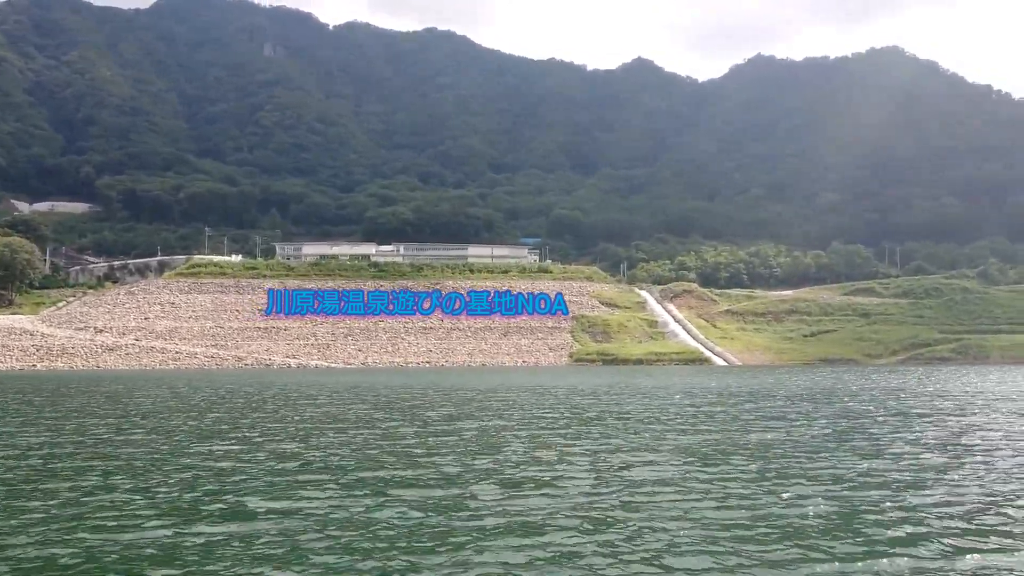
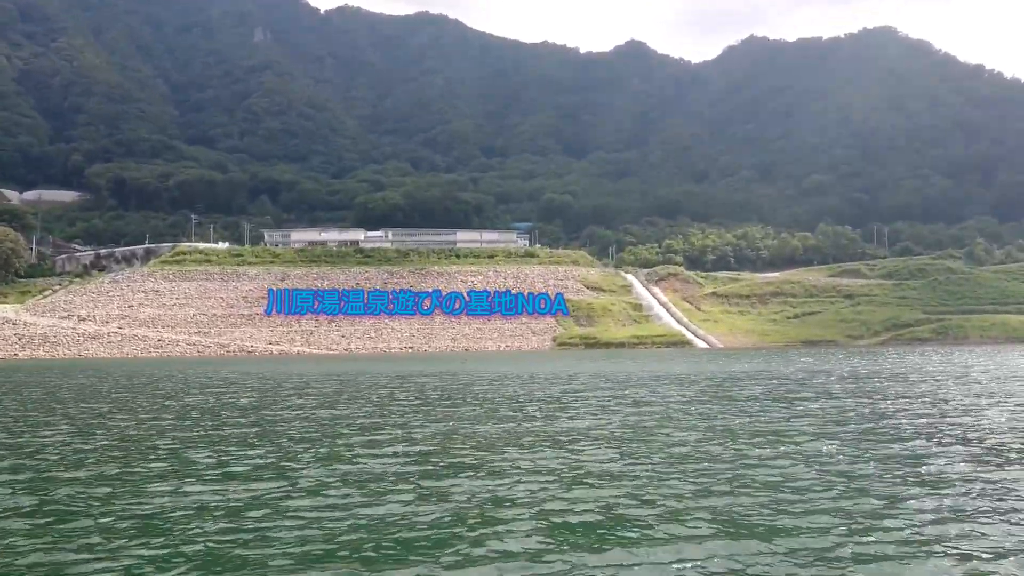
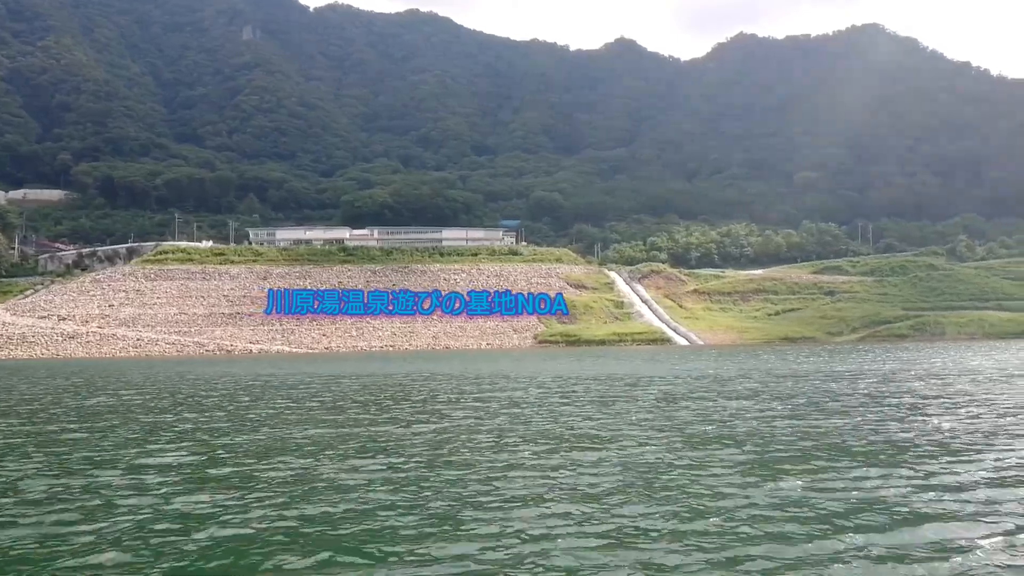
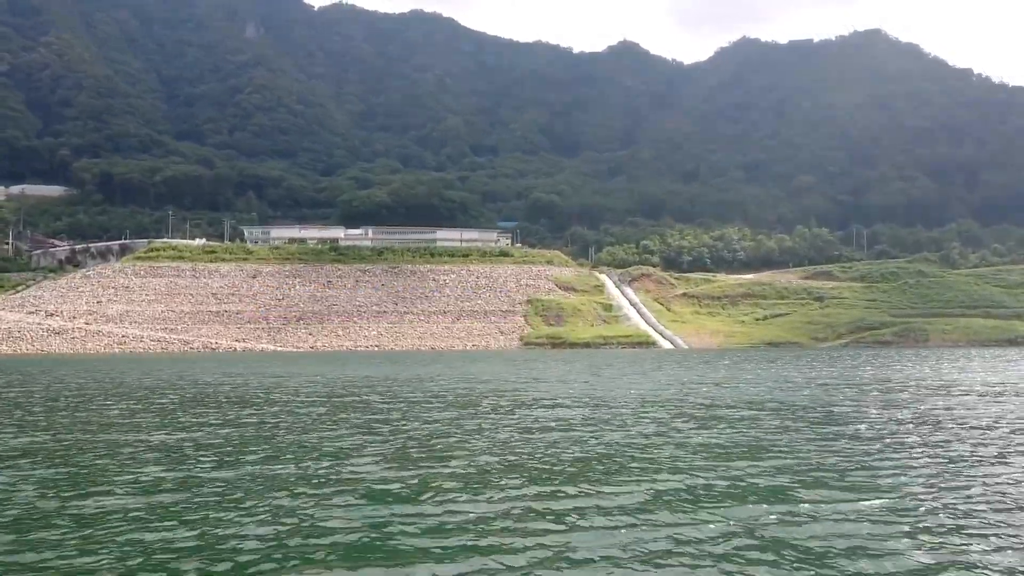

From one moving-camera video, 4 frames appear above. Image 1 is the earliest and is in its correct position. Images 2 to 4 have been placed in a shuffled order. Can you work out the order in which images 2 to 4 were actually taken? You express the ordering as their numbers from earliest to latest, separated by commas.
2, 3, 4
